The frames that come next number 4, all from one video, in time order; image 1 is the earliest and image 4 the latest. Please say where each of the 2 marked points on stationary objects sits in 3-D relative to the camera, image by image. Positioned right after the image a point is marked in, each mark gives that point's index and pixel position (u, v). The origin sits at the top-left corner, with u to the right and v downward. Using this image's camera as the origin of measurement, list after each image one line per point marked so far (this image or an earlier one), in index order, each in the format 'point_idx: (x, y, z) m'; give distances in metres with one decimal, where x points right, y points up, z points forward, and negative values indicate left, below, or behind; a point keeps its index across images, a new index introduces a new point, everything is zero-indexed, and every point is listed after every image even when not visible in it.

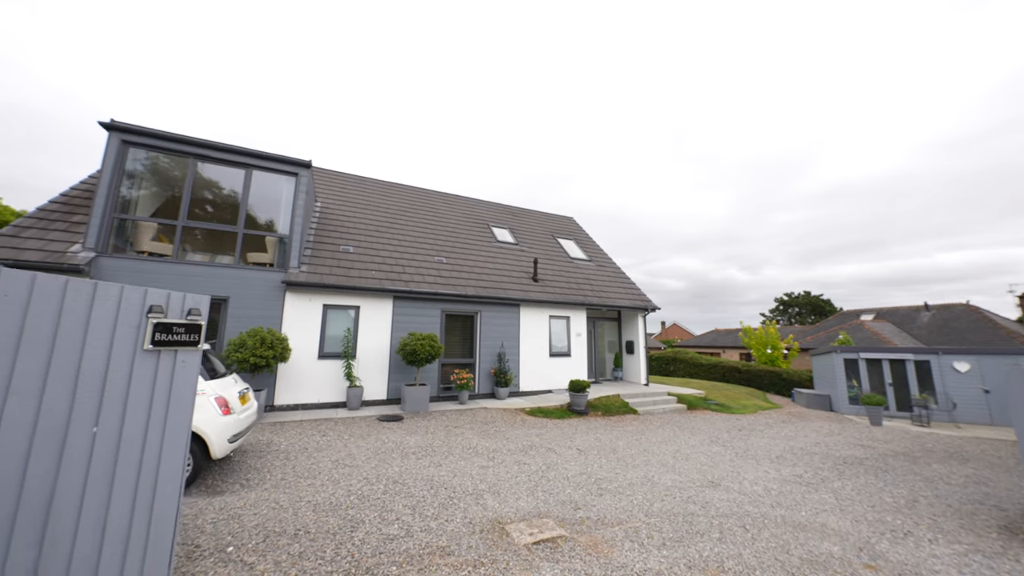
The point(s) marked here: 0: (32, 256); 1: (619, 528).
0: (-8.7, +0.6, +6.2) m
1: (+1.1, -2.4, +3.5) m
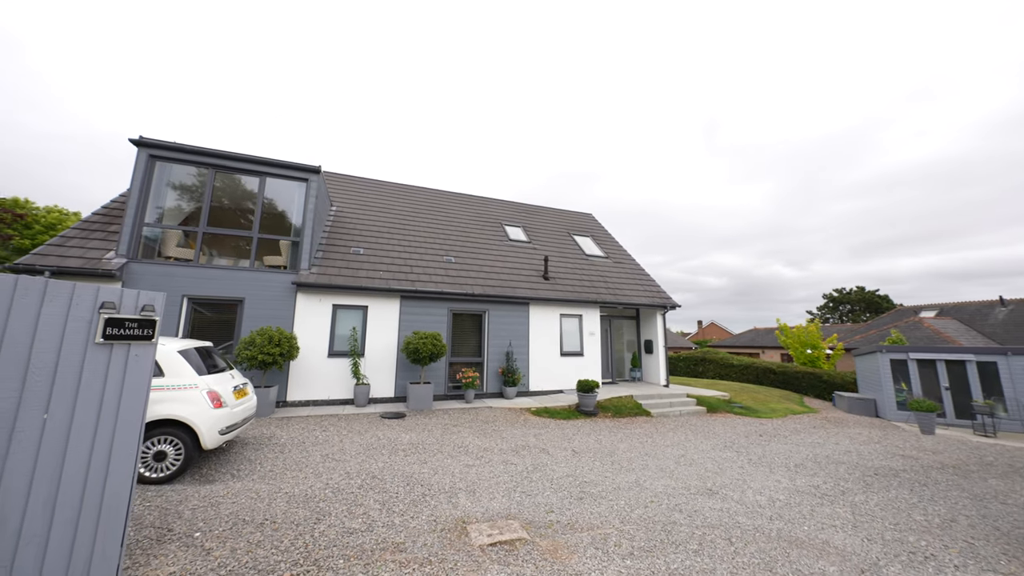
0: (-8.8, +0.5, +6.9) m
1: (+0.7, -2.4, +3.3) m
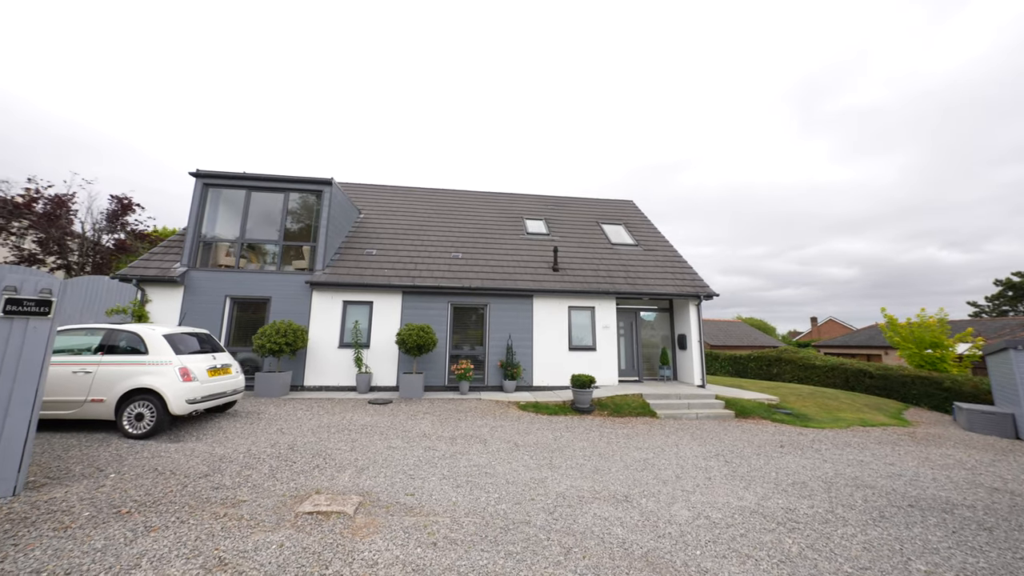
0: (-9.4, +0.4, +9.0) m
1: (-0.9, -2.1, +3.2) m
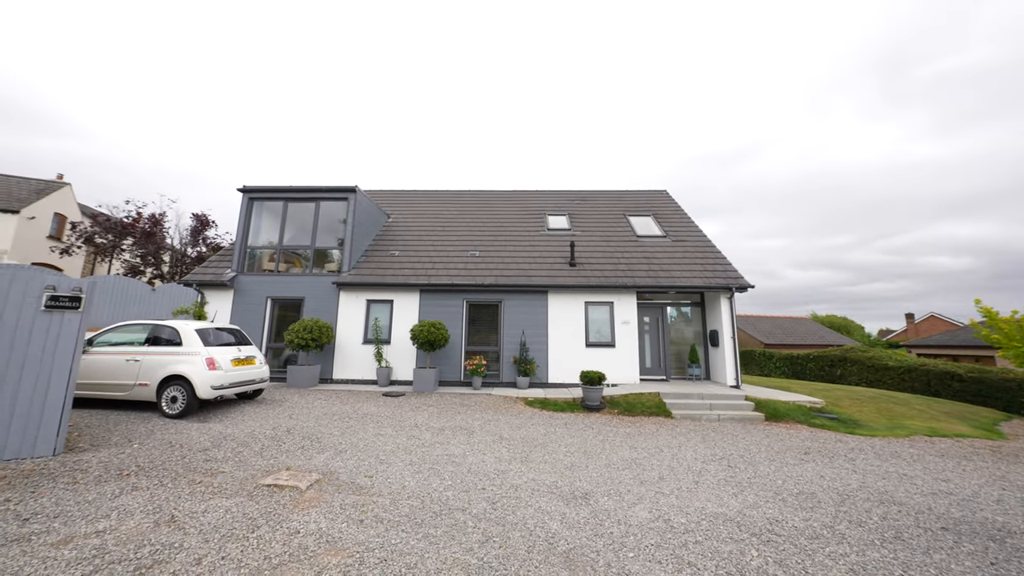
0: (-9.1, +0.3, +10.4) m
1: (-1.5, -2.0, +3.3) m
